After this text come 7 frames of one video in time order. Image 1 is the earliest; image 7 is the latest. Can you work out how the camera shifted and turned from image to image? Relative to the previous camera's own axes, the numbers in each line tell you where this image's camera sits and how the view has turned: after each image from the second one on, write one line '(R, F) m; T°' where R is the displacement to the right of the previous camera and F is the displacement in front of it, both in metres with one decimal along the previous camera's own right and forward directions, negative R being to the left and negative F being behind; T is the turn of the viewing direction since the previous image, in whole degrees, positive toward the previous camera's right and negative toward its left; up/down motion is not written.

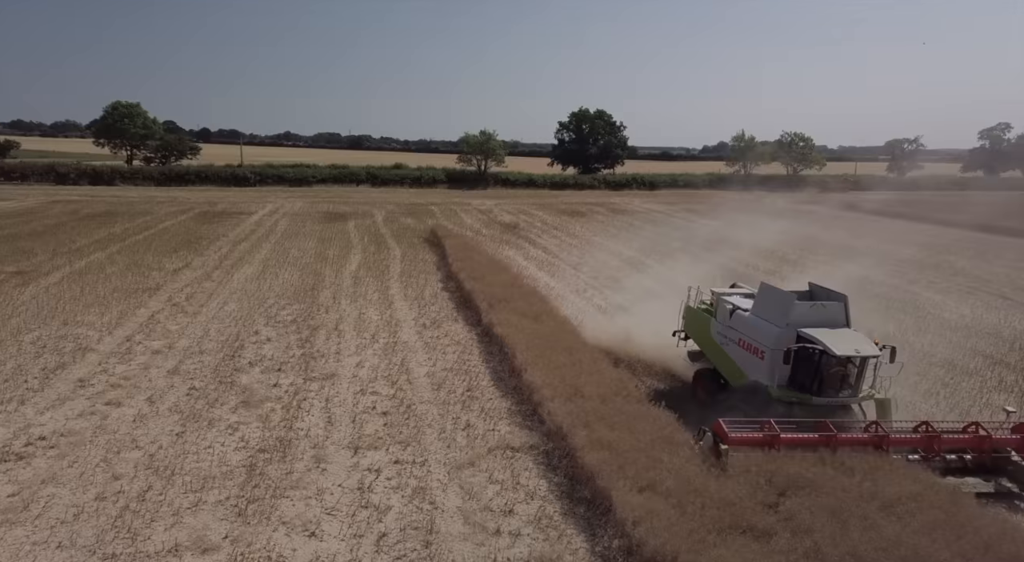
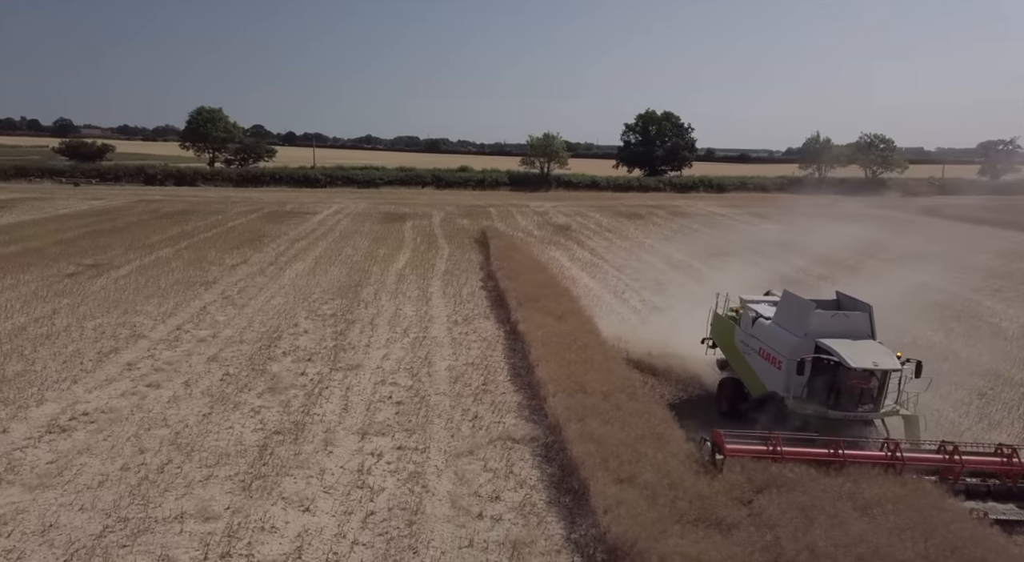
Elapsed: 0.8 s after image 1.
(+0.9, -0.2) m; -5°
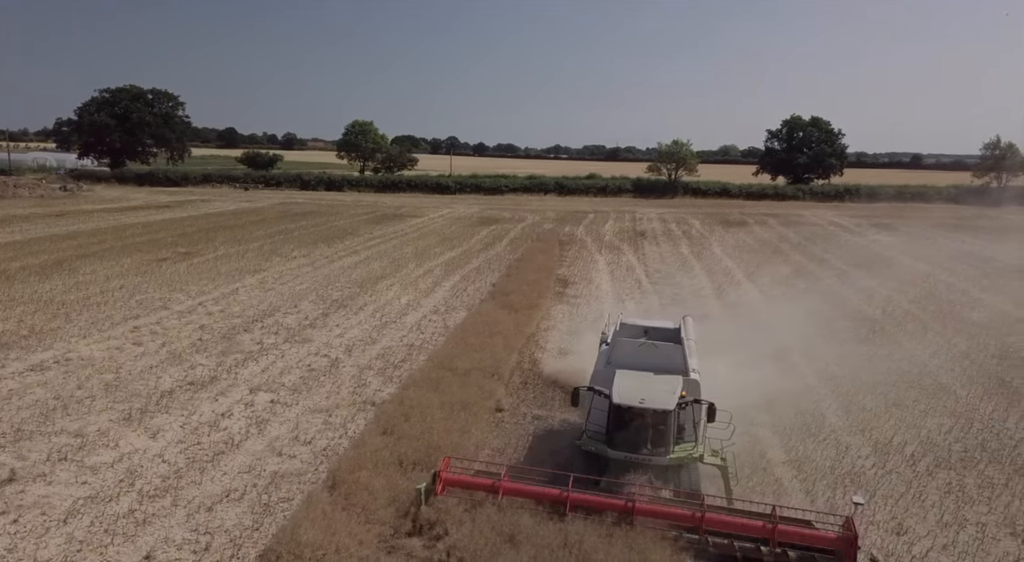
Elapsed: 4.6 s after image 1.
(+4.4, -0.6) m; -11°
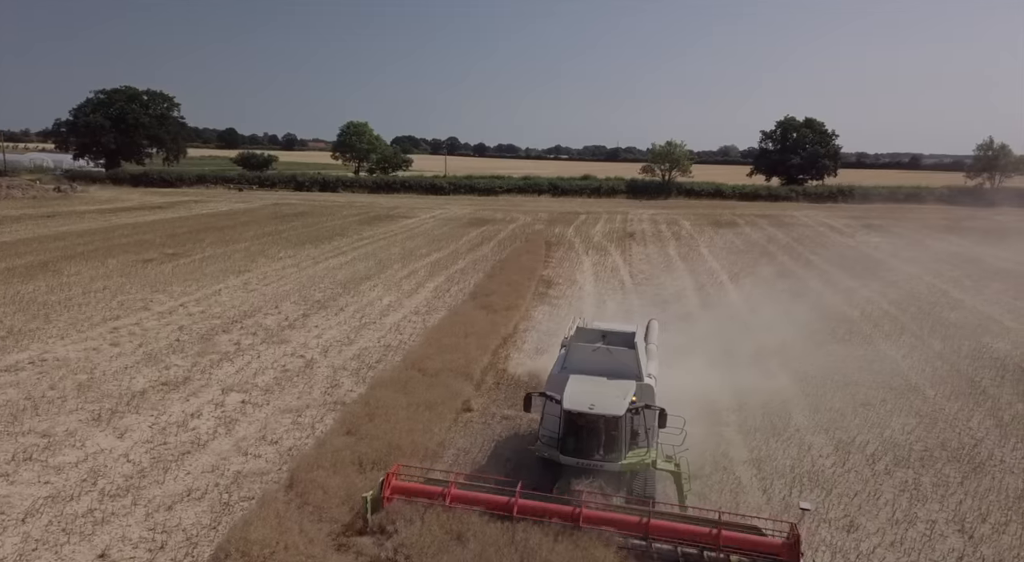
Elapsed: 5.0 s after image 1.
(+0.4, -0.1) m; 0°
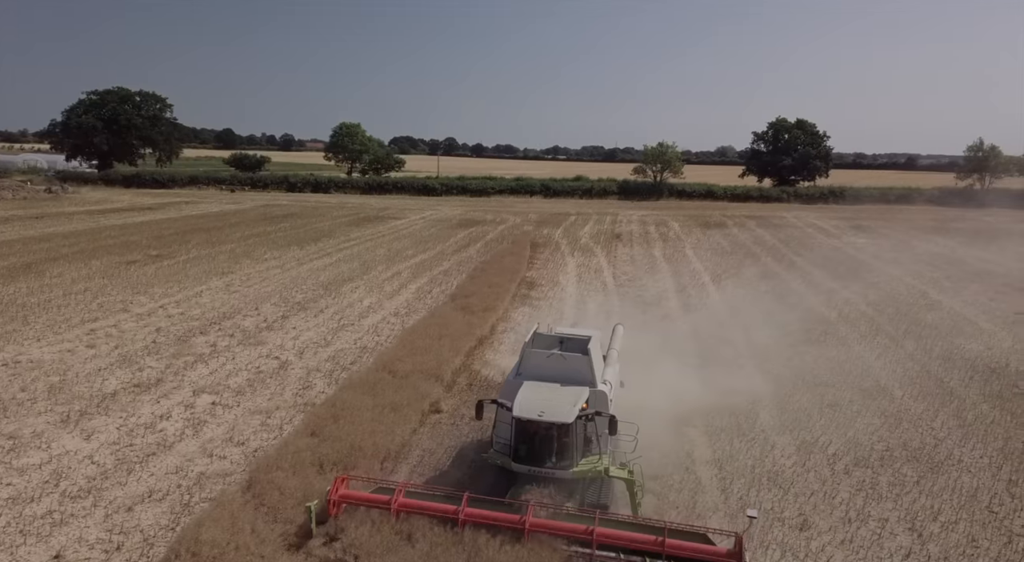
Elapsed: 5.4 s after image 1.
(+0.4, -0.1) m; +1°
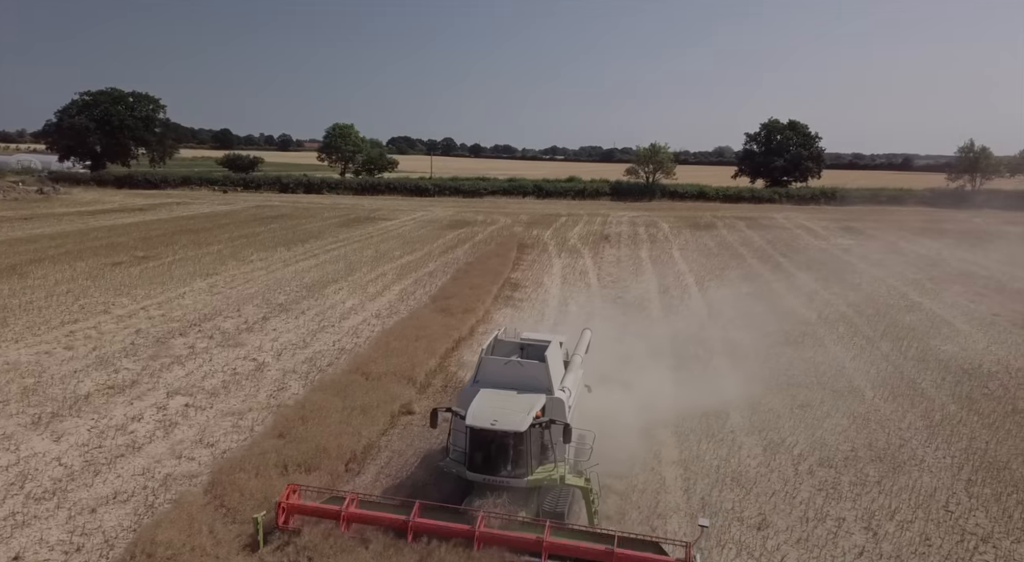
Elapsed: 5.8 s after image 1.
(+0.4, -0.1) m; +1°
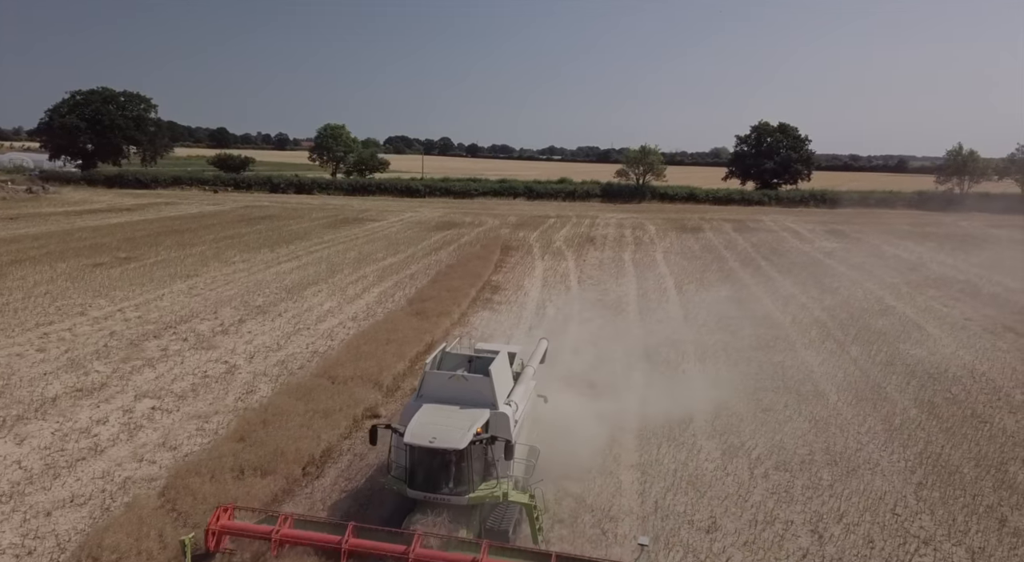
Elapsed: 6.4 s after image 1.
(+0.5, -0.1) m; +1°
